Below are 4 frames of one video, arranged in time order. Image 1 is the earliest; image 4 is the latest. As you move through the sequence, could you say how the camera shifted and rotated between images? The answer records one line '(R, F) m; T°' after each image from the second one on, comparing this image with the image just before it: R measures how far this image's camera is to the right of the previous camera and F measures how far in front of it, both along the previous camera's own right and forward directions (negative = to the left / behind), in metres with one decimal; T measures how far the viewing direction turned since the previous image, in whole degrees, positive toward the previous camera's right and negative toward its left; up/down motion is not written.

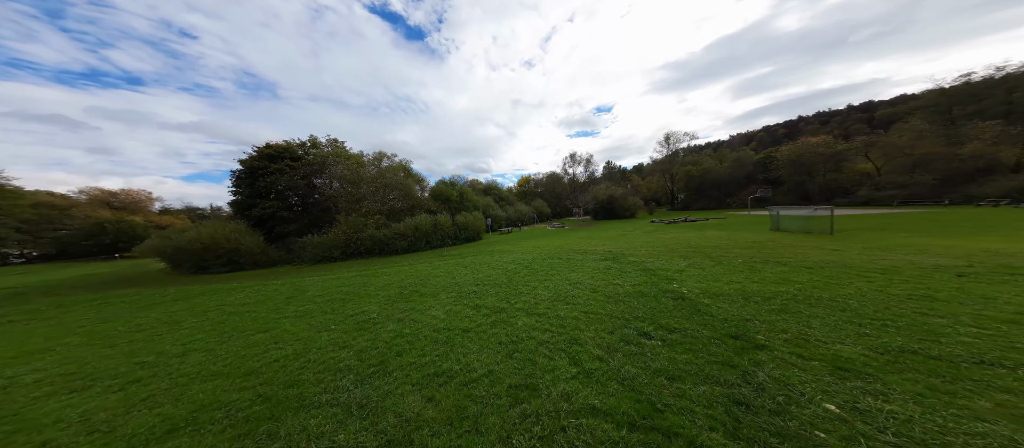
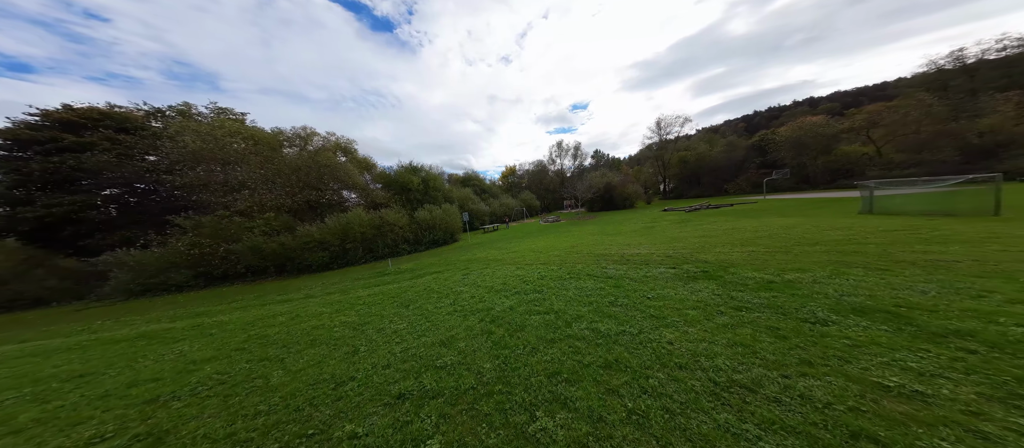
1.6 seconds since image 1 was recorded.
(-0.2, +9.6) m; +4°
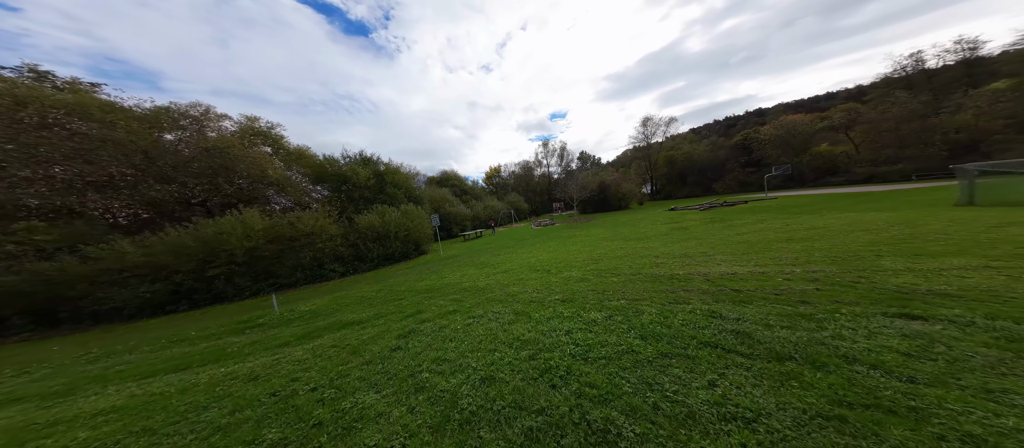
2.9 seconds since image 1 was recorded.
(-0.2, +6.5) m; +4°
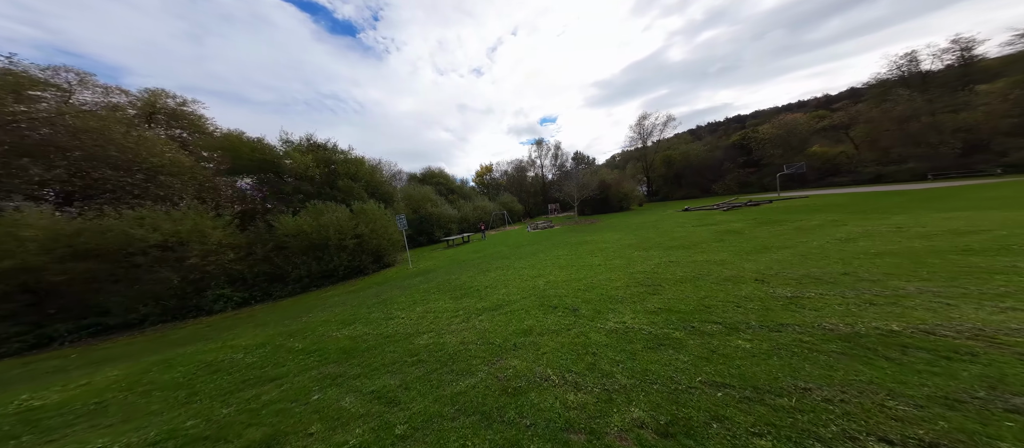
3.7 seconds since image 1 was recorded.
(-0.1, +4.5) m; +2°
